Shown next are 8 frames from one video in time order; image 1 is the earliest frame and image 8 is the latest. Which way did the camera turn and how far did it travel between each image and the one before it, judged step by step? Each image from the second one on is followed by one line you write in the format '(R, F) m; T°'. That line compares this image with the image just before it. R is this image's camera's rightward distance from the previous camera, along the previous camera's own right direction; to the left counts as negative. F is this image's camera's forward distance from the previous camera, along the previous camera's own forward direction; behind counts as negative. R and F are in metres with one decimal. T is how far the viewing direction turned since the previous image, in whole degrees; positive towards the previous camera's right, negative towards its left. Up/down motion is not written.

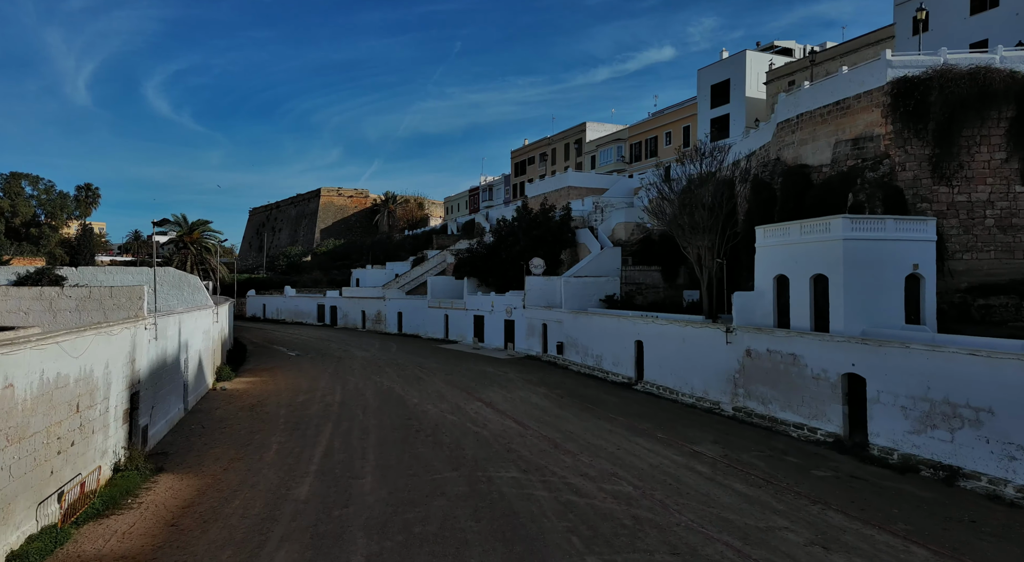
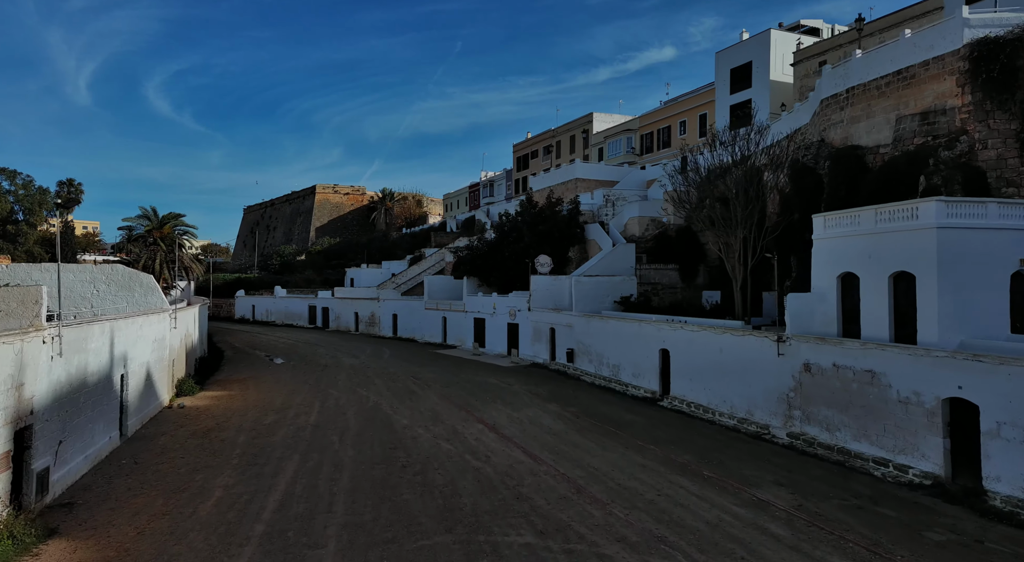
(-0.2, +3.1) m; 0°
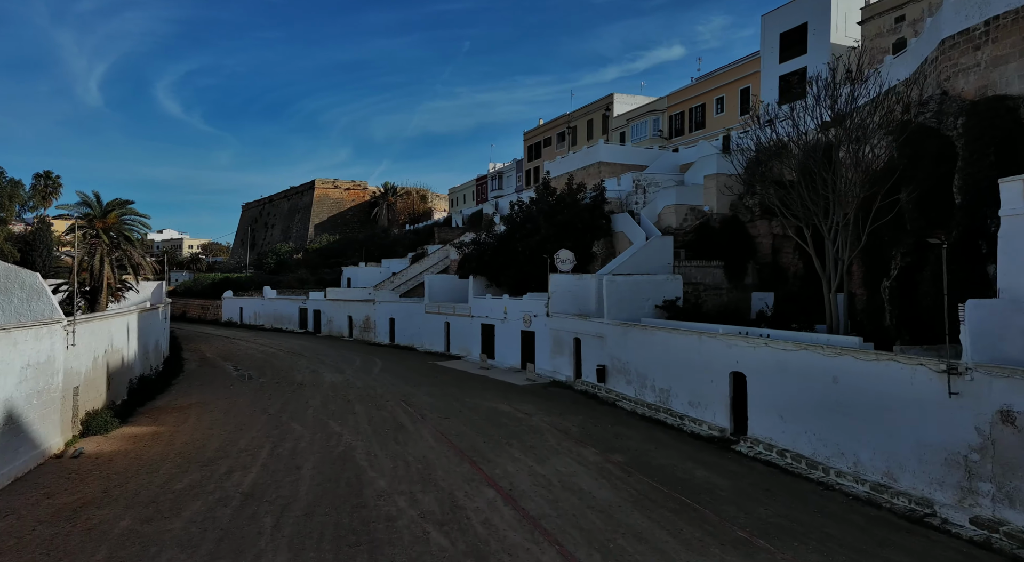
(-0.3, +5.2) m; -1°
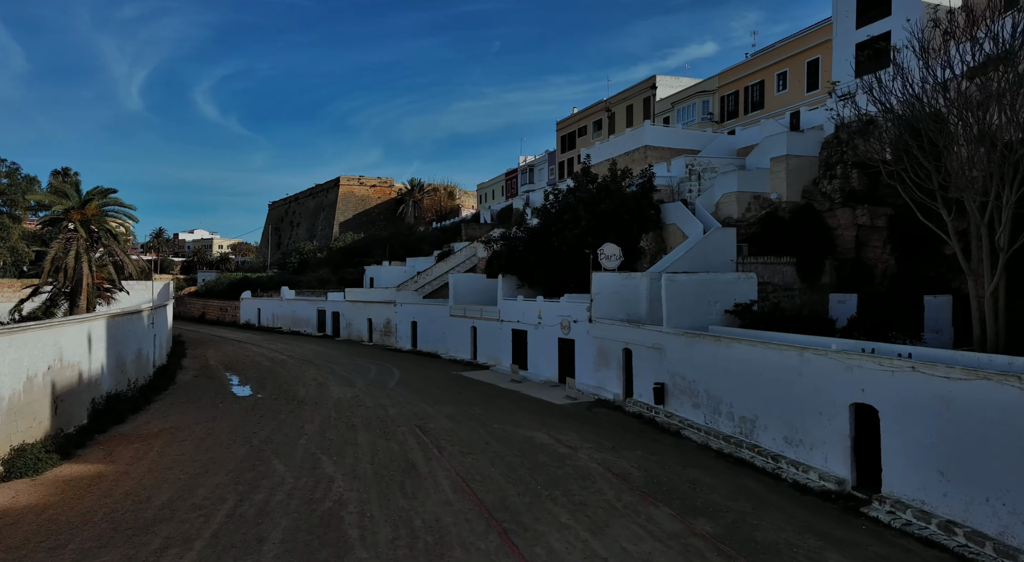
(-0.3, +3.7) m; -3°
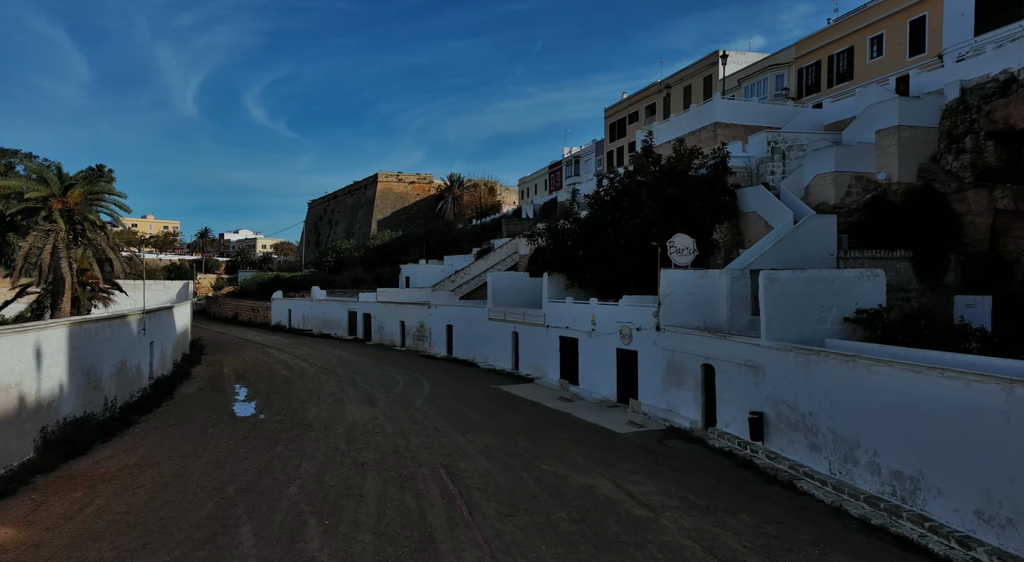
(-0.3, +3.8) m; -4°
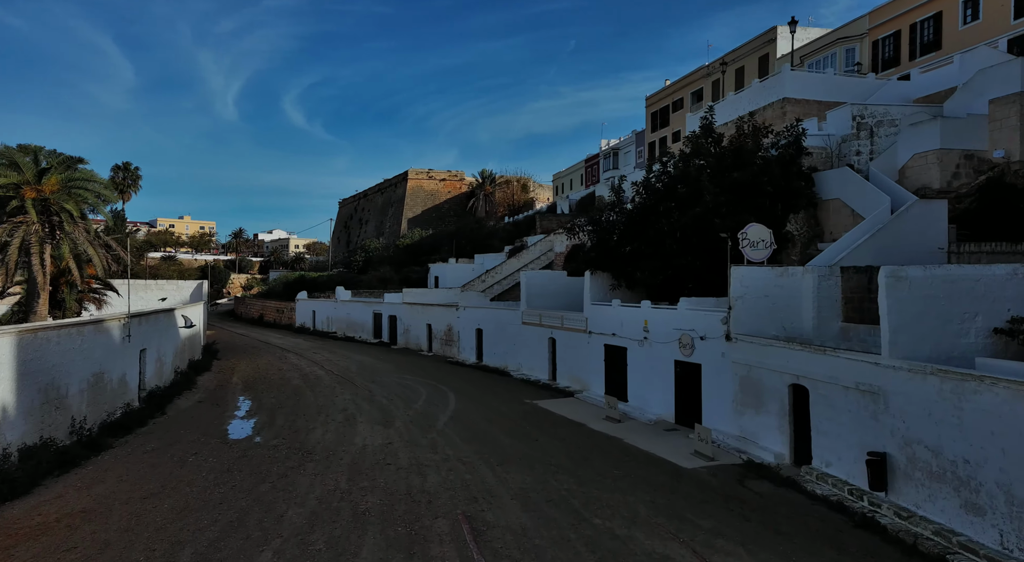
(-0.2, +2.9) m; -3°
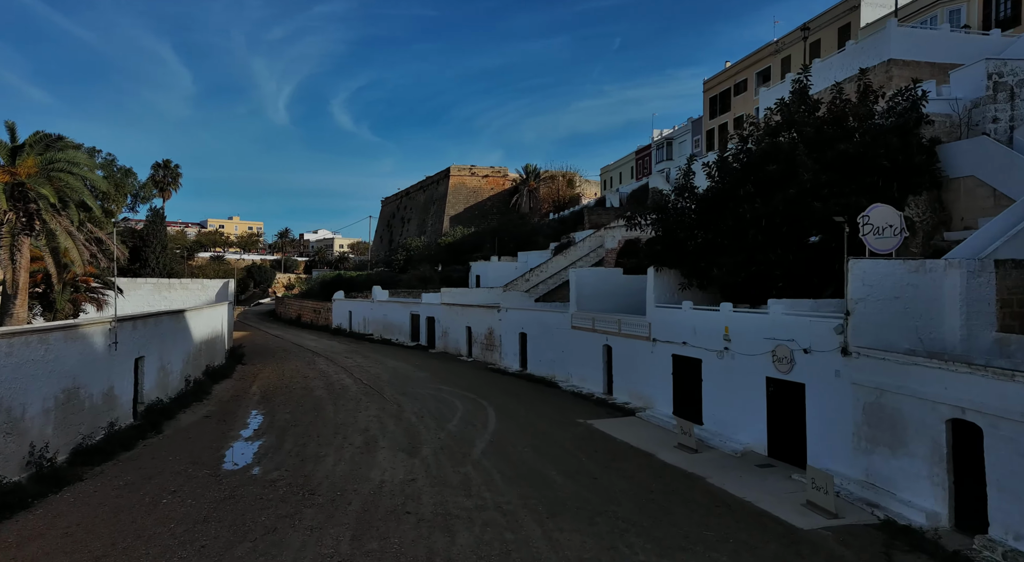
(-0.2, +3.0) m; -4°
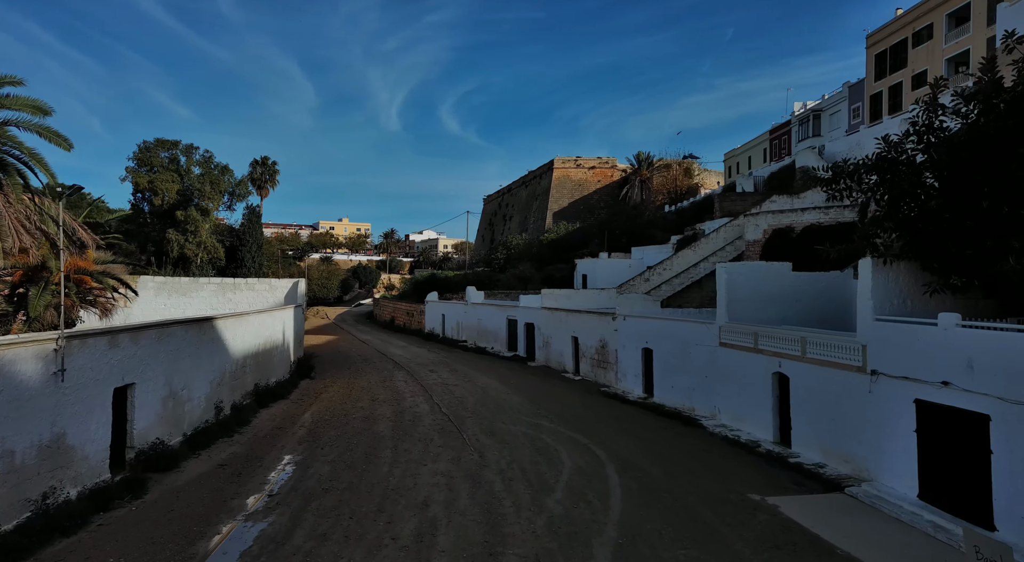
(-0.5, +5.7) m; -10°
